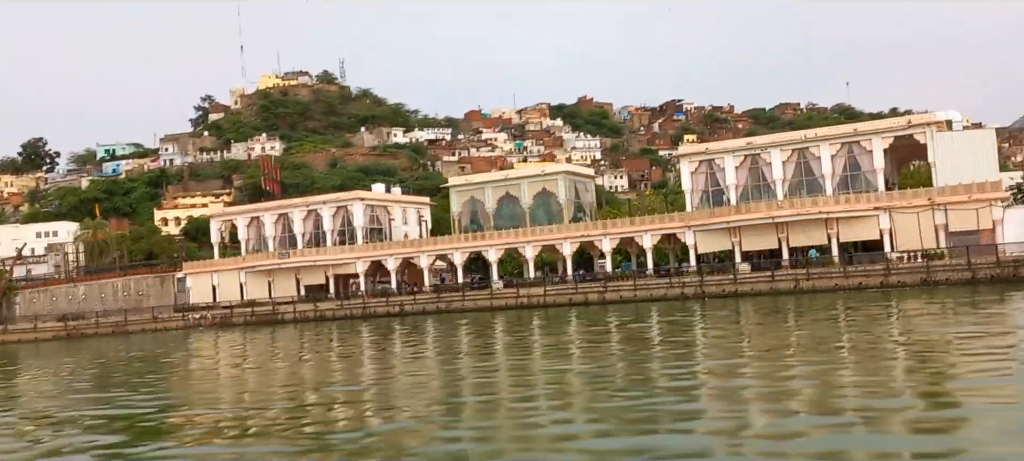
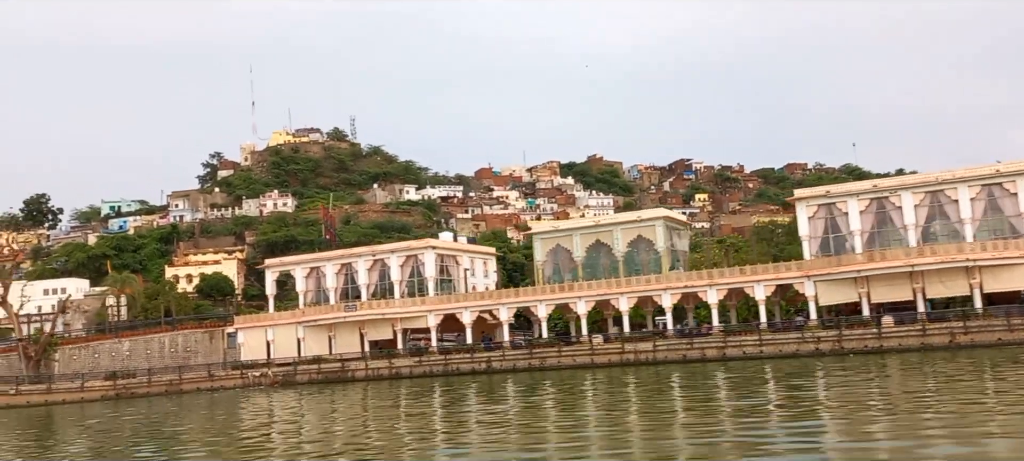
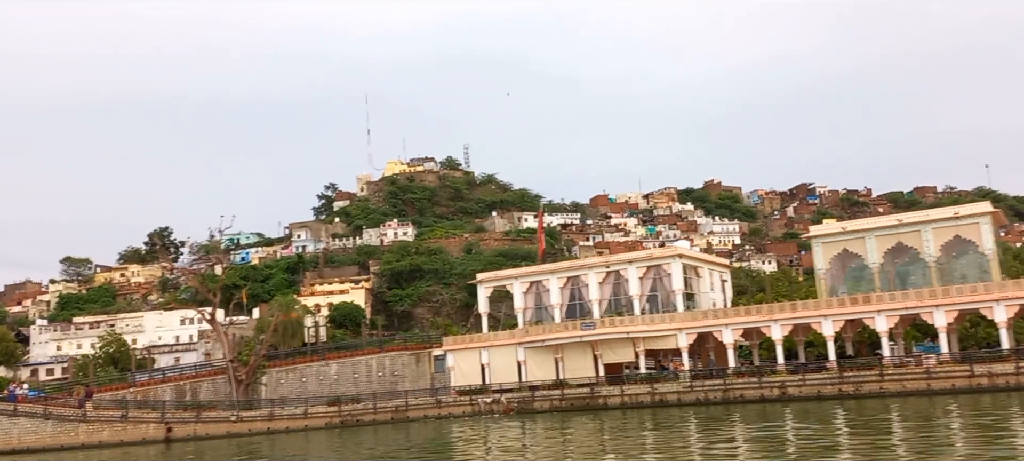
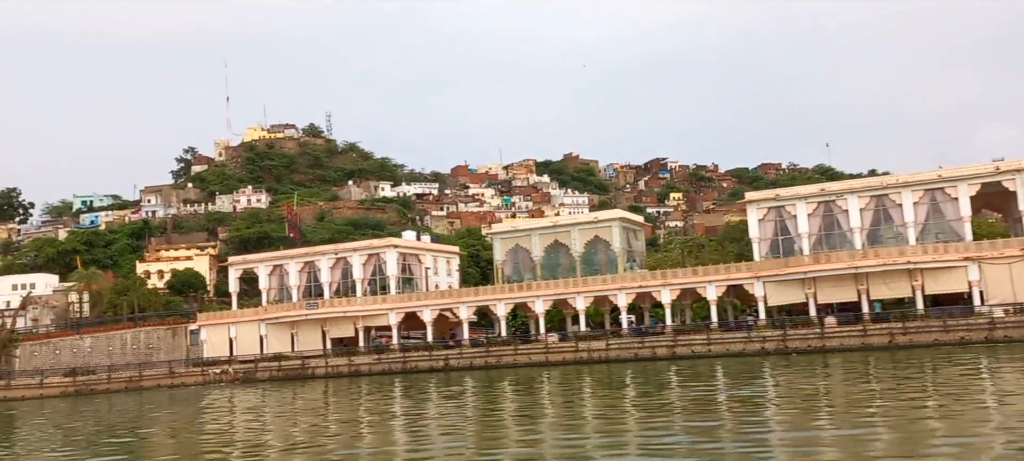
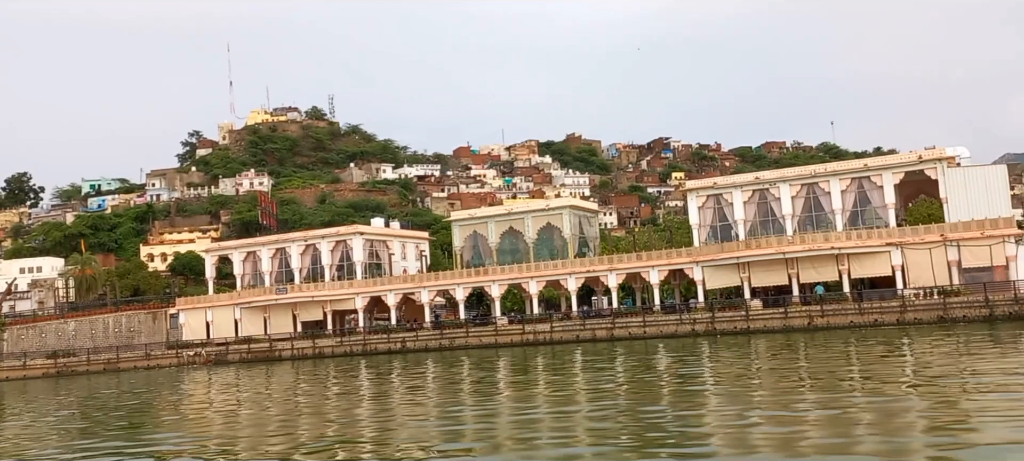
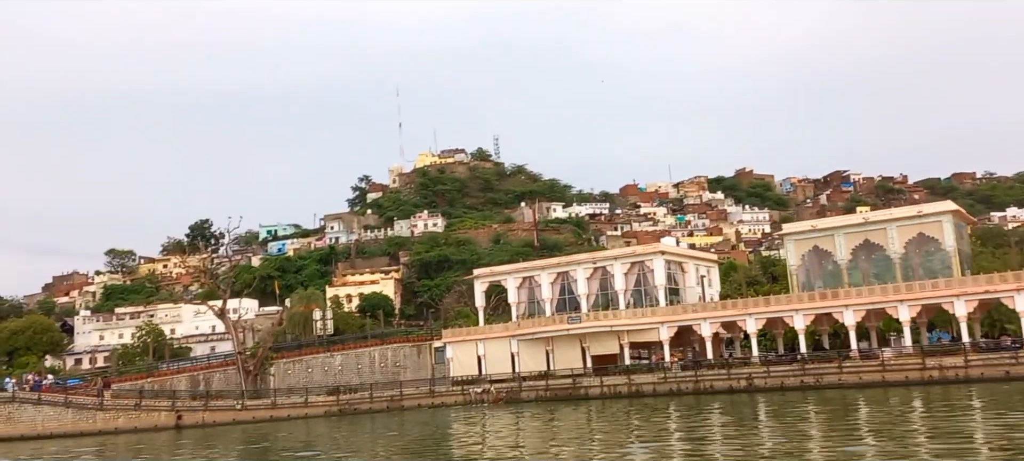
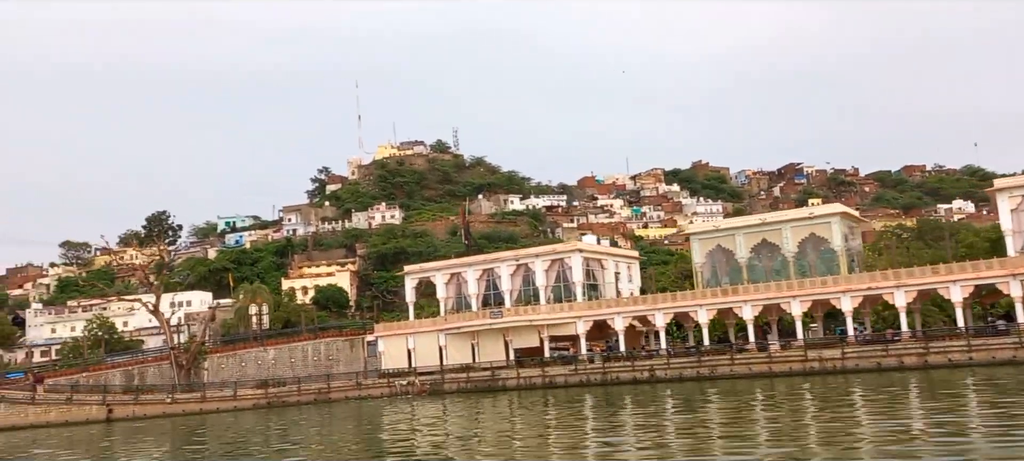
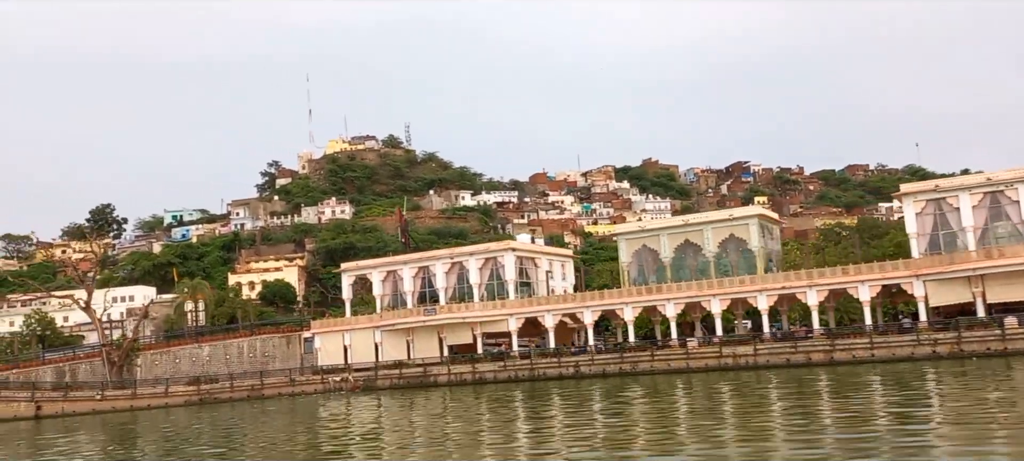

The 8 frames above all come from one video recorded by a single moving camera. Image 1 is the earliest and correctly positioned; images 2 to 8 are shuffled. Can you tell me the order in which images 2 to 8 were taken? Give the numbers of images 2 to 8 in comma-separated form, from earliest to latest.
5, 4, 2, 8, 7, 6, 3
